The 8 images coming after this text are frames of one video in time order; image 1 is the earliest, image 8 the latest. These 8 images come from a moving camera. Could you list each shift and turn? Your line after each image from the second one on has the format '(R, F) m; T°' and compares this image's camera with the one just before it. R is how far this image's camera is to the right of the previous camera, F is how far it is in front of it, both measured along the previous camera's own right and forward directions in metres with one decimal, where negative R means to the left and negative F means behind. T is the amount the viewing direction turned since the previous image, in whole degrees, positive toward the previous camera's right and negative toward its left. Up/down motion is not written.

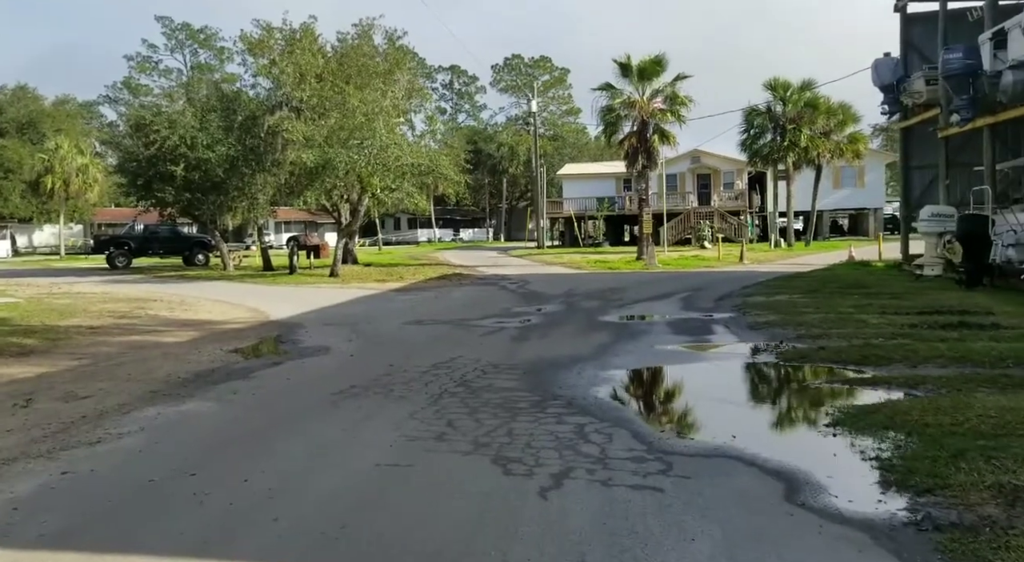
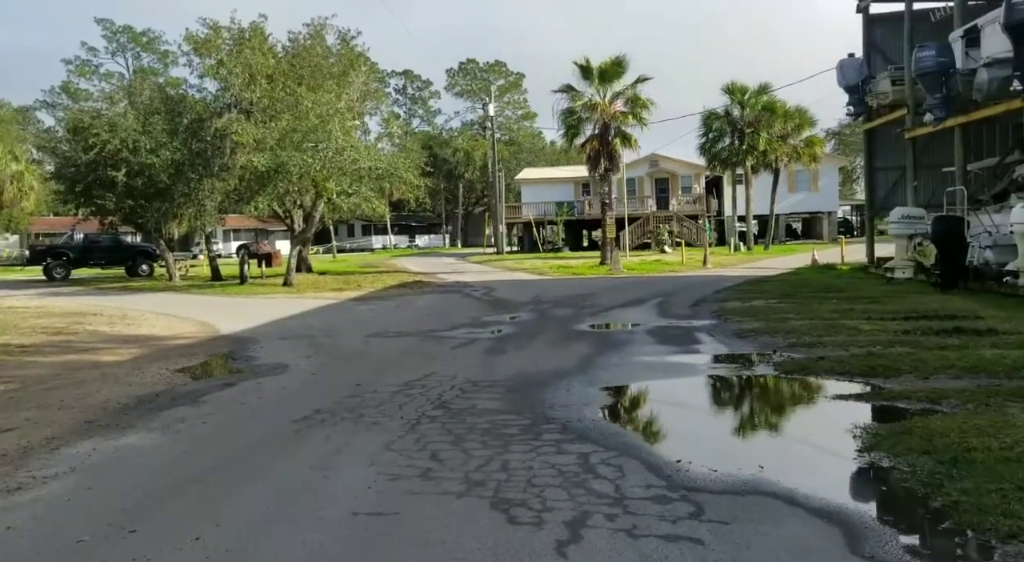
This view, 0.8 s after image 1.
(-0.2, +0.8) m; +3°
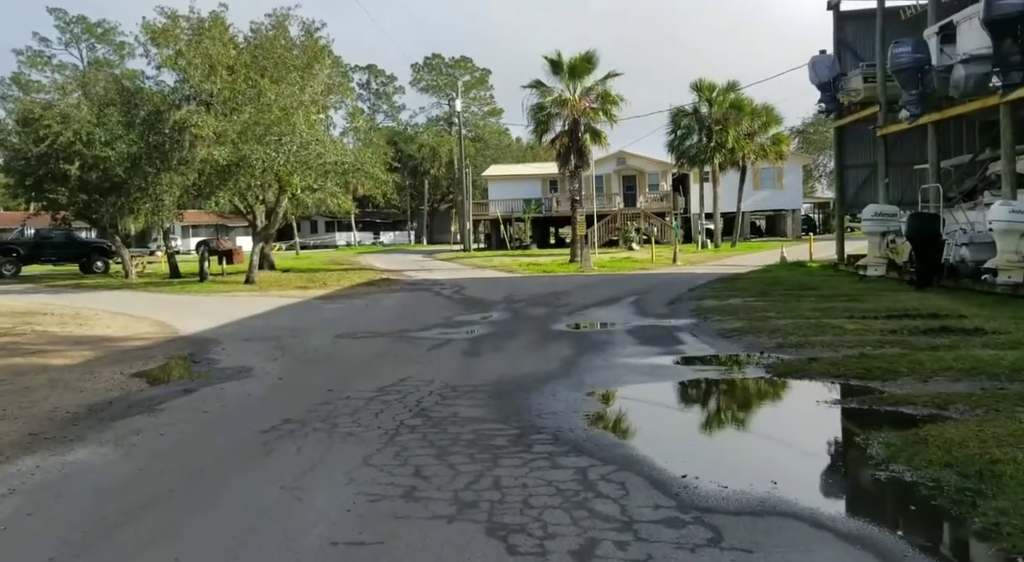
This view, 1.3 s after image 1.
(-0.2, +0.5) m; +2°
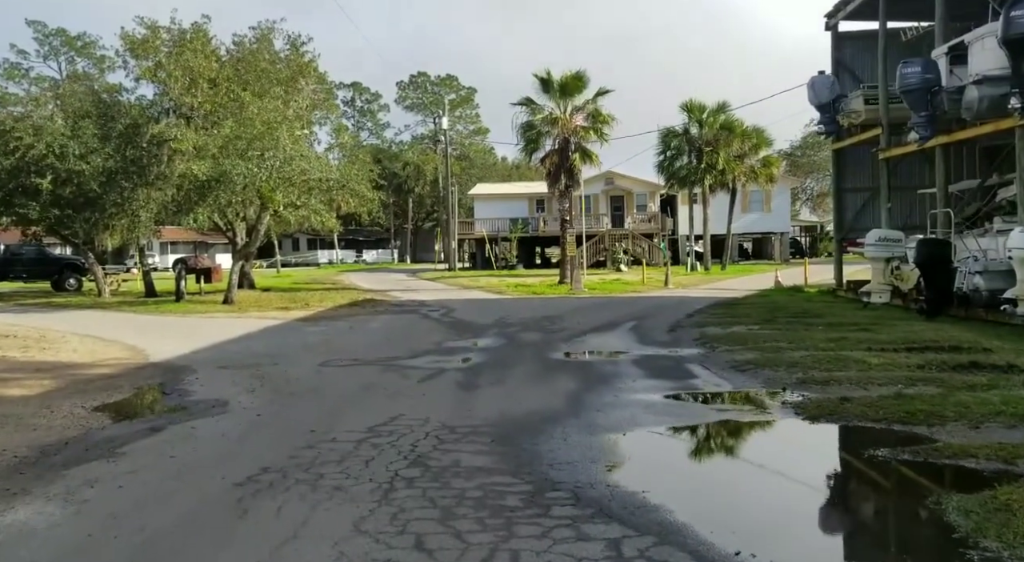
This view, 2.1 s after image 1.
(-0.2, +0.8) m; +1°
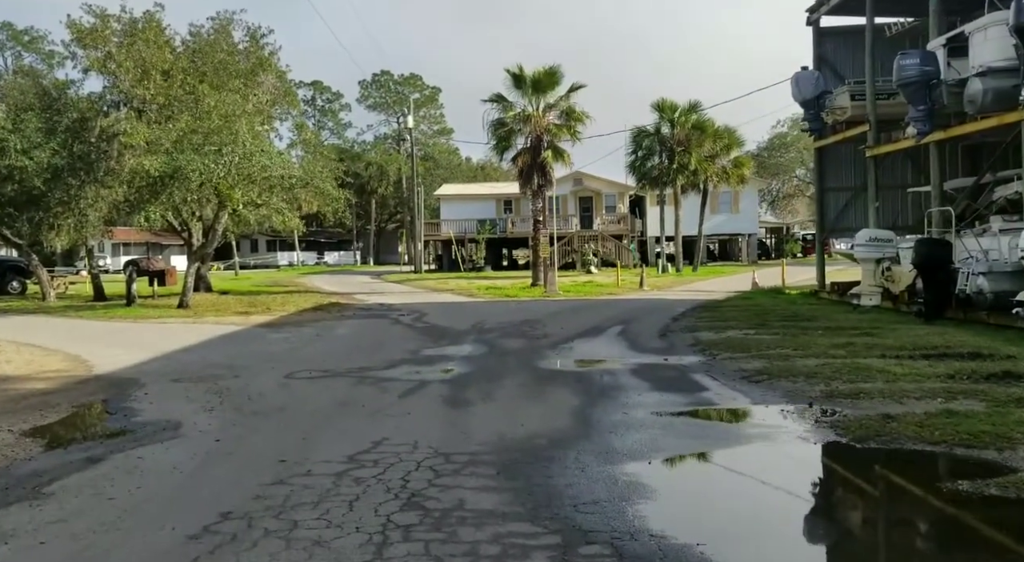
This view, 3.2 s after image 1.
(-0.3, +1.1) m; +2°
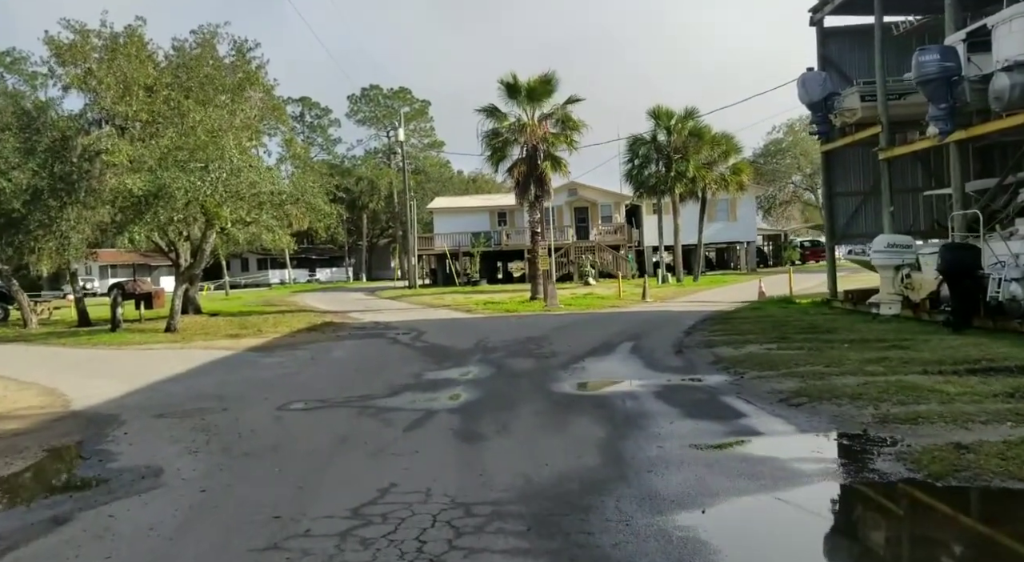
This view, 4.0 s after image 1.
(-0.2, +0.9) m; 0°
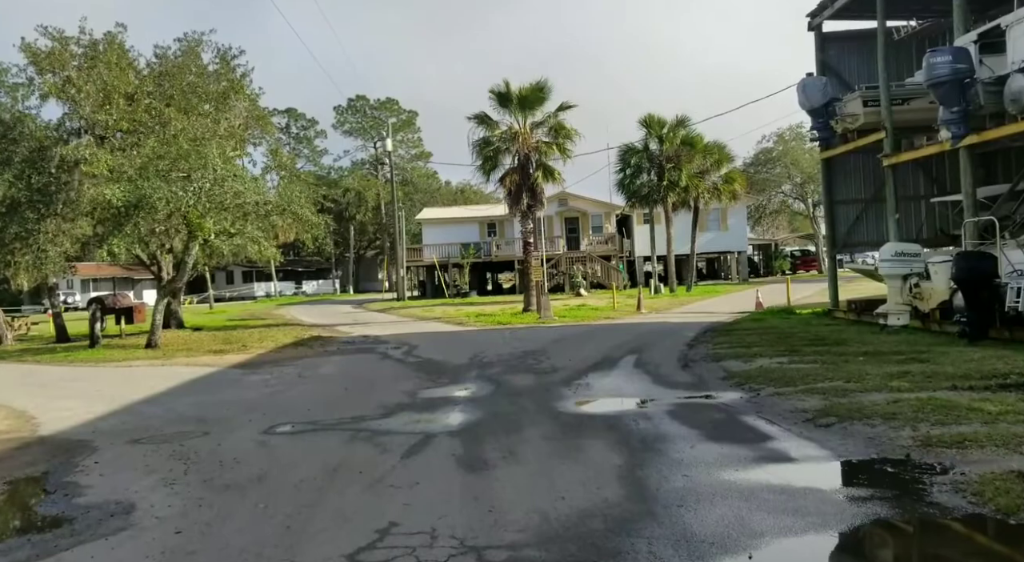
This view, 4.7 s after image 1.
(-0.2, +0.7) m; +1°
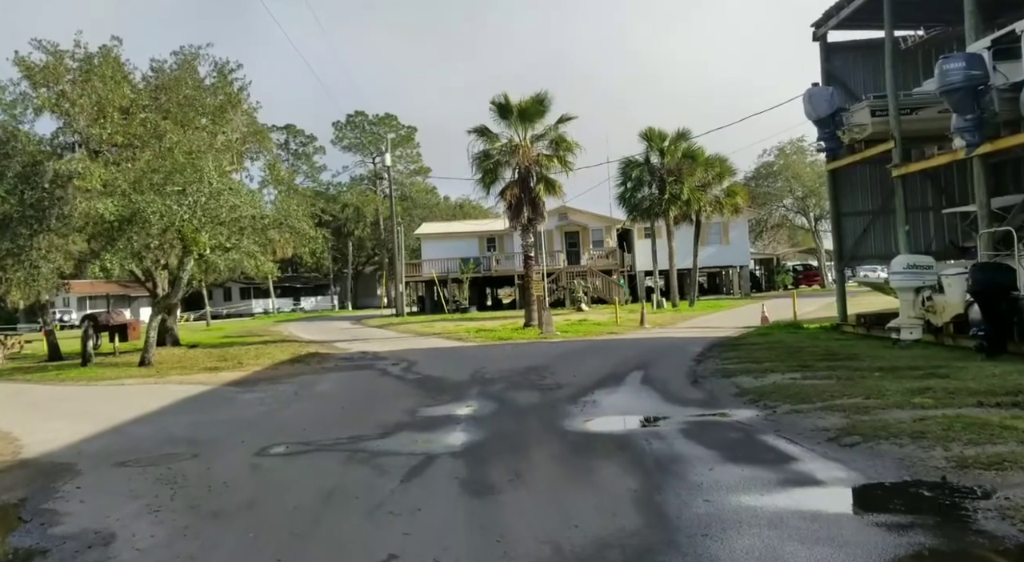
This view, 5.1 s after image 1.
(-0.1, +0.4) m; 0°
